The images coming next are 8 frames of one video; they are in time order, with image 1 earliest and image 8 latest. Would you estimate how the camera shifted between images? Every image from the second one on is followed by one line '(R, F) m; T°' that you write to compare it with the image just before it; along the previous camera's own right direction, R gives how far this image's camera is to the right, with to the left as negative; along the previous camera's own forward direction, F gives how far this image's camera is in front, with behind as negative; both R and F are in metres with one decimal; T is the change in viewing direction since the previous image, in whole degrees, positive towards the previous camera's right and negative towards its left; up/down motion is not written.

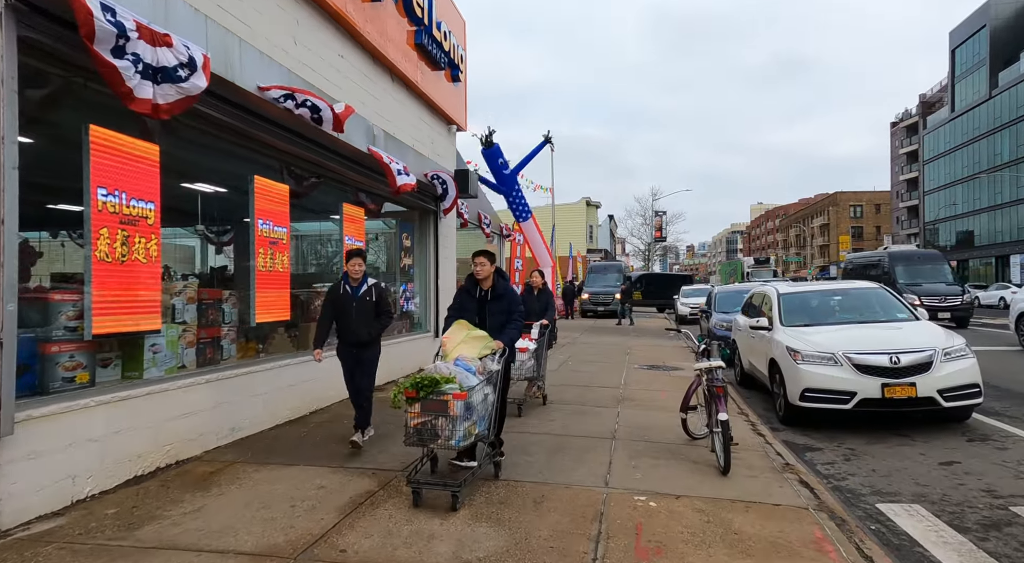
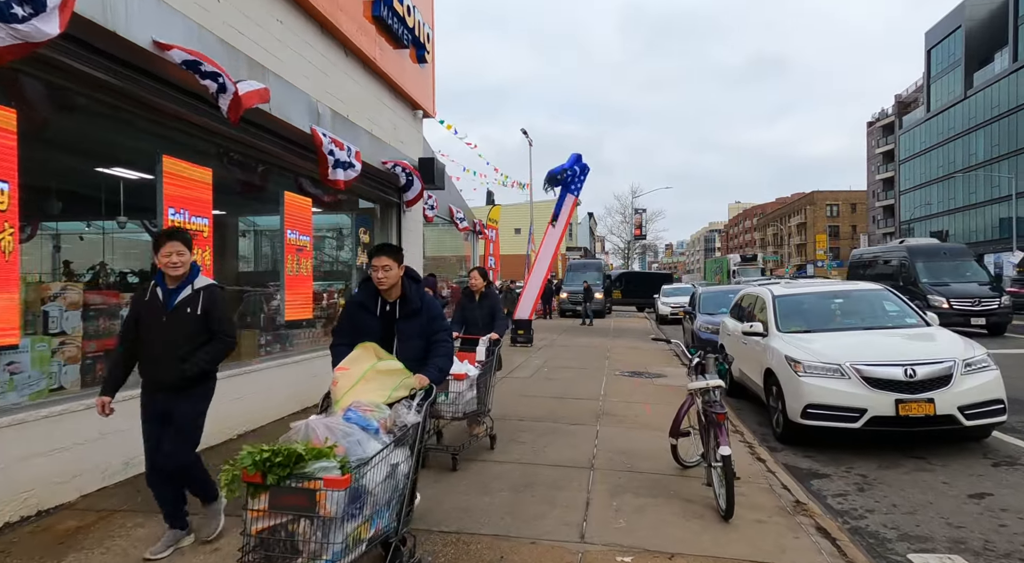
(+0.2, +1.0) m; +2°
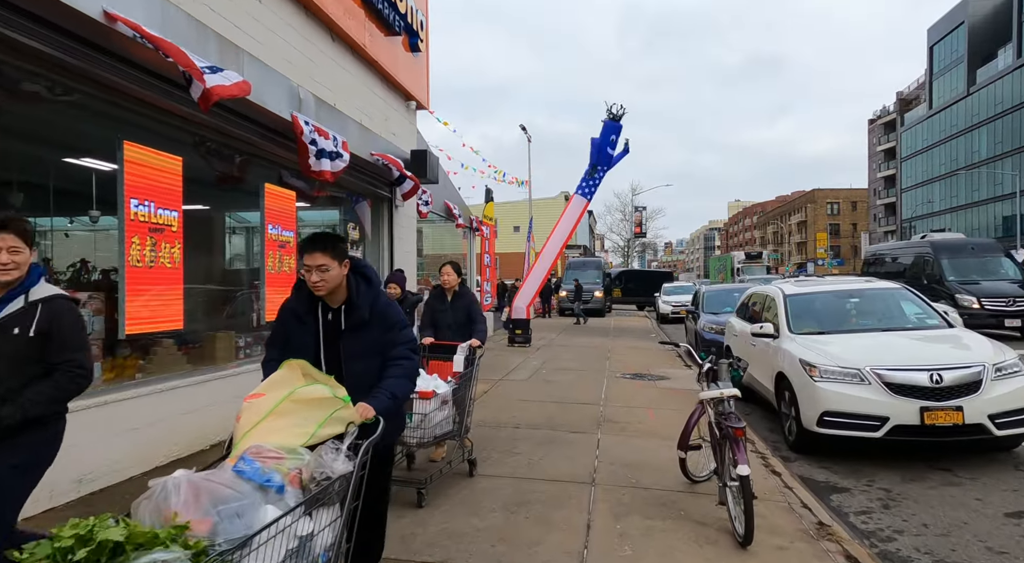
(0.0, +0.4) m; 0°
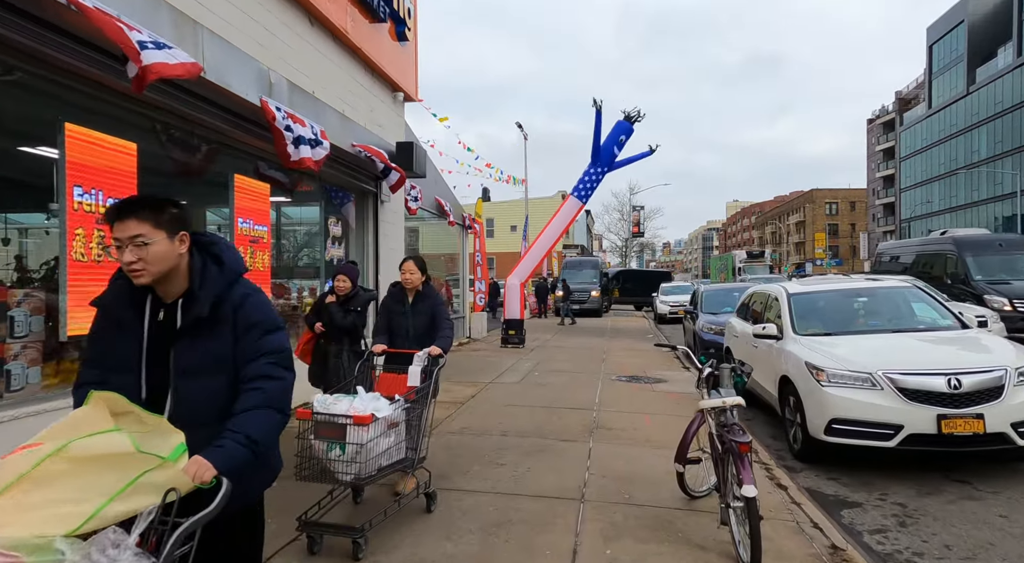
(+0.1, +0.4) m; 0°
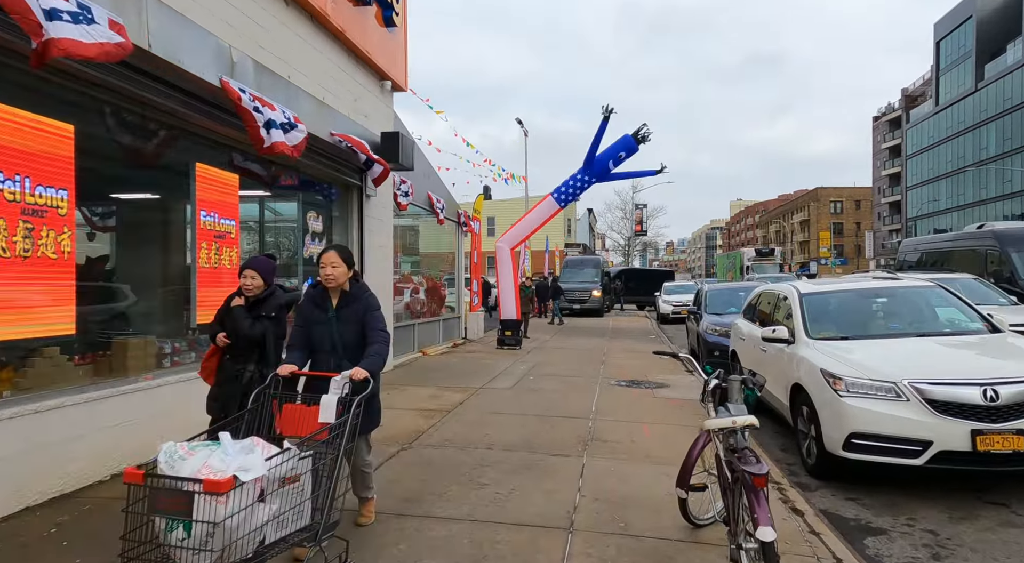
(+0.2, +0.5) m; 0°
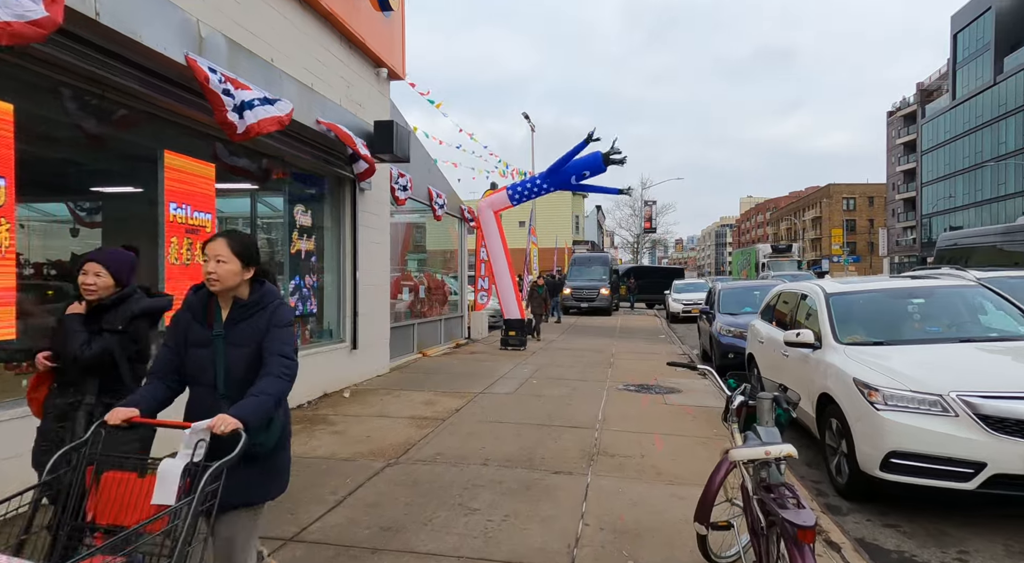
(+0.1, +0.5) m; -1°
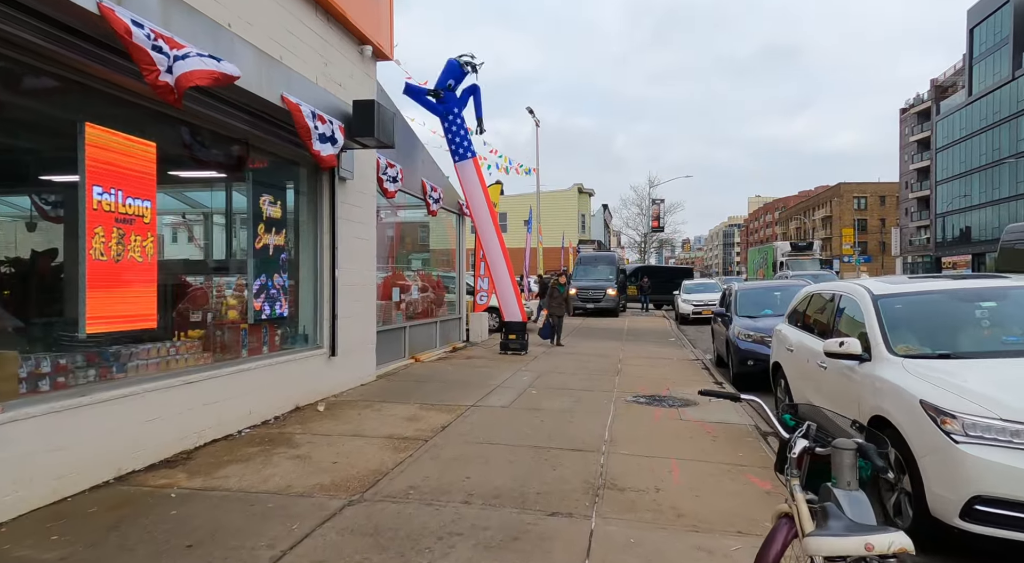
(+0.1, +0.9) m; -1°
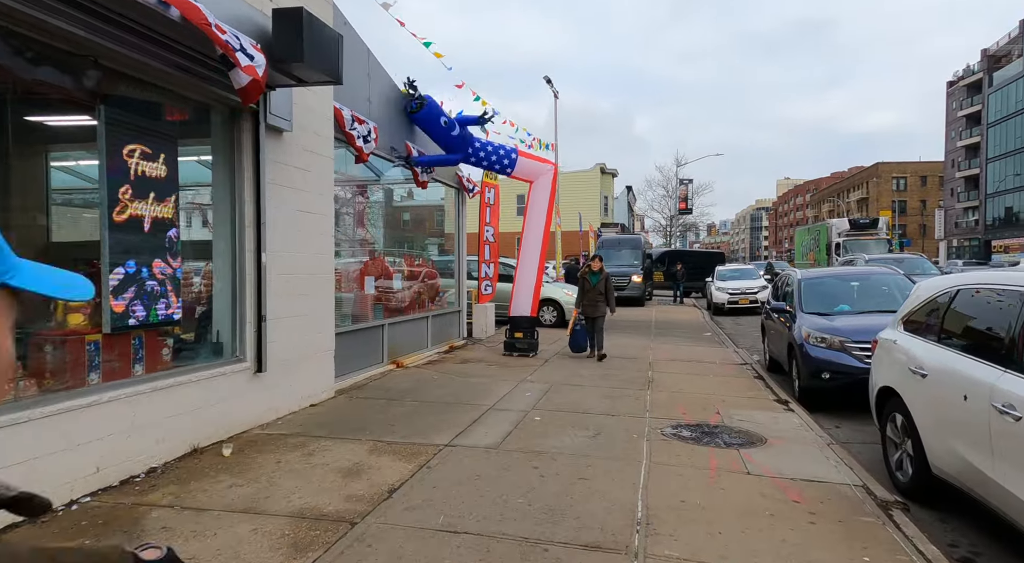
(+0.3, +2.2) m; -2°
